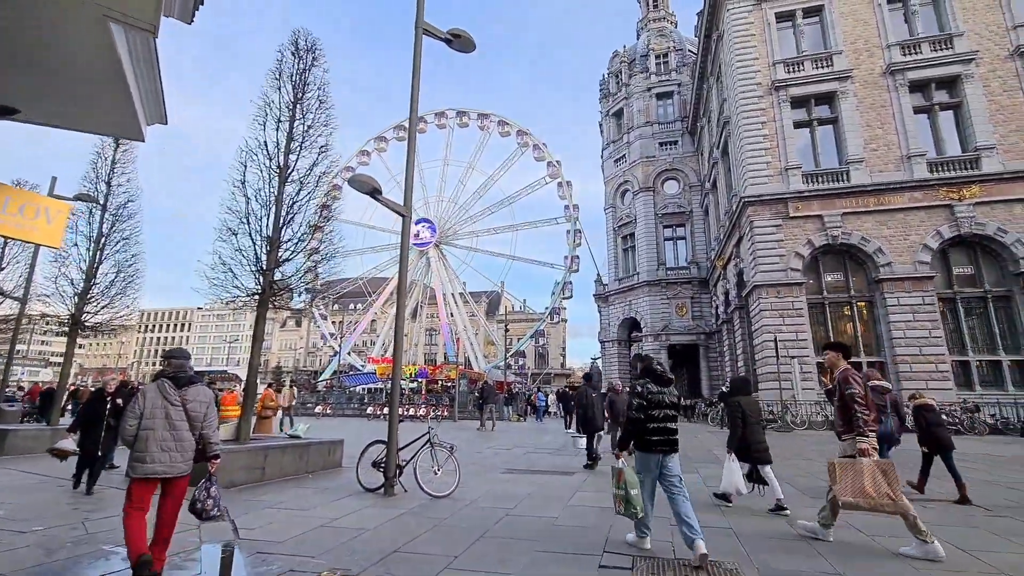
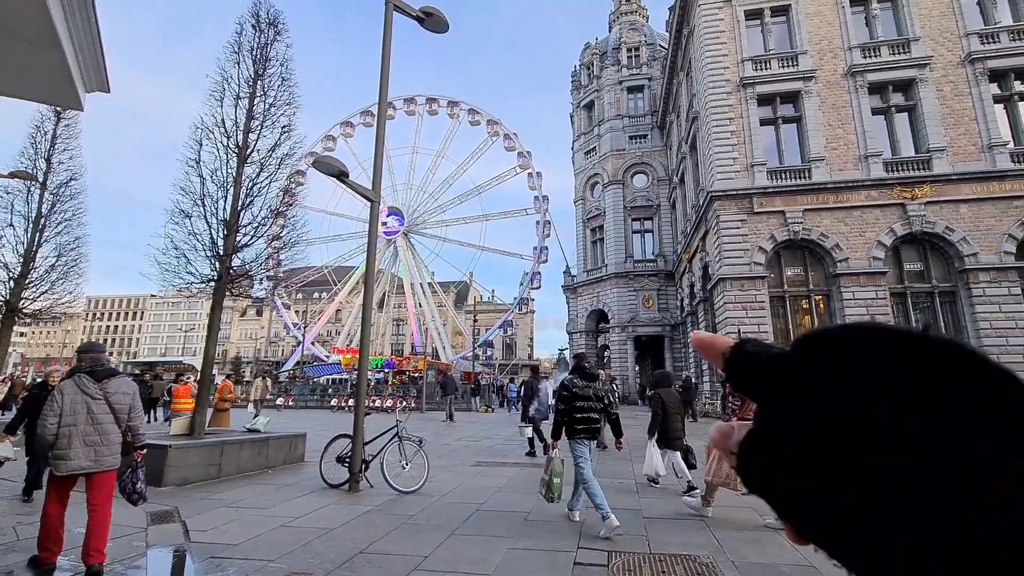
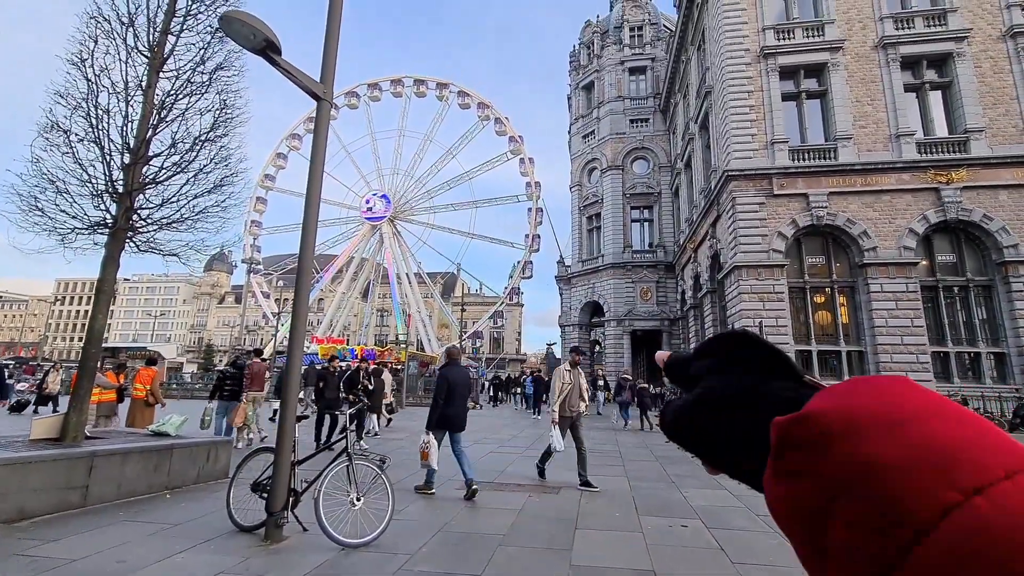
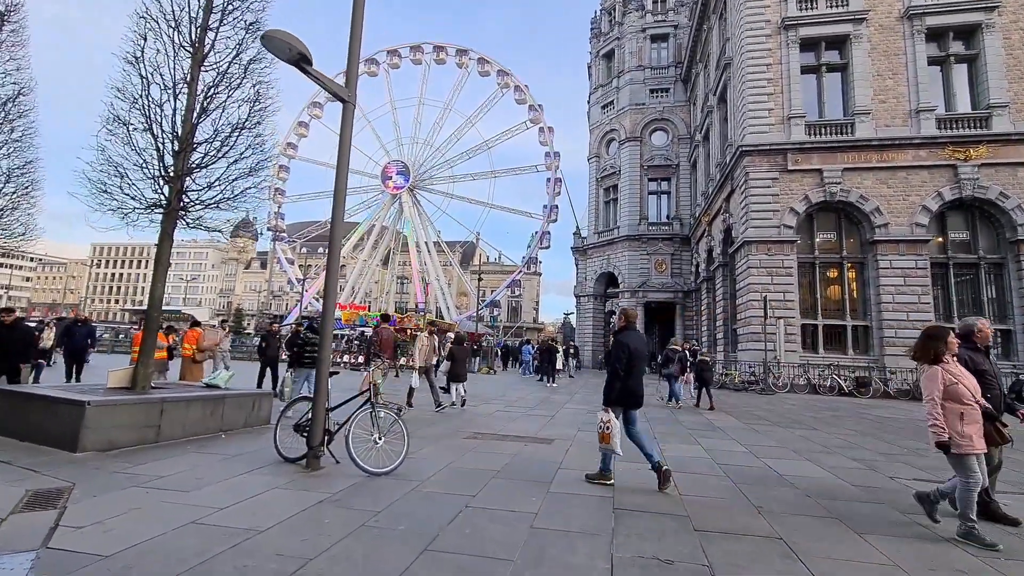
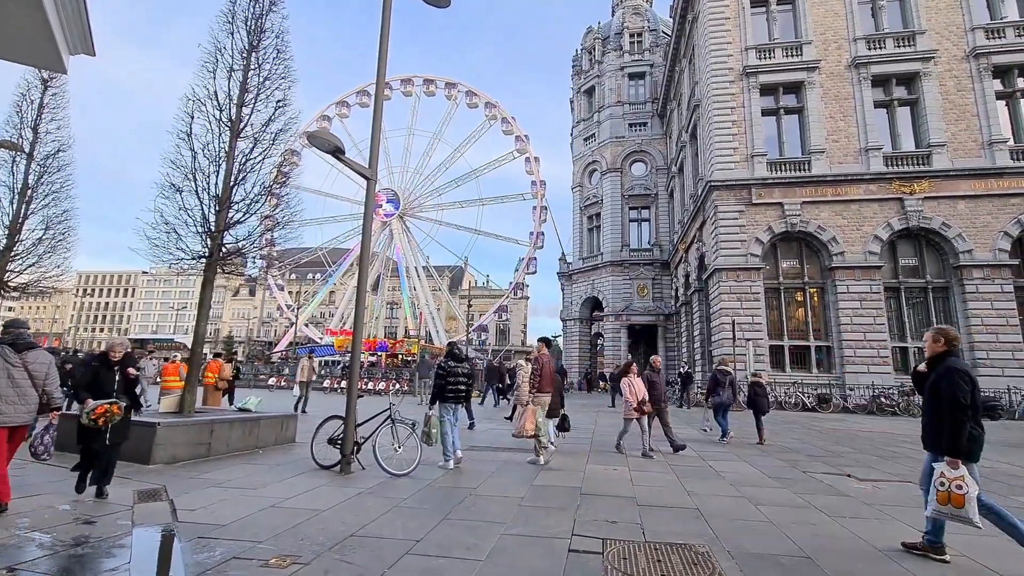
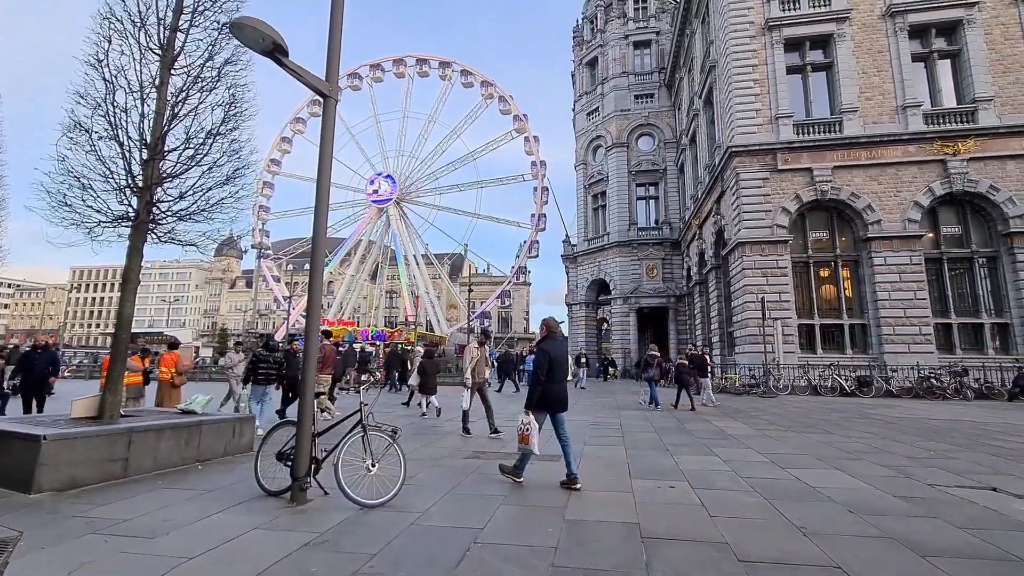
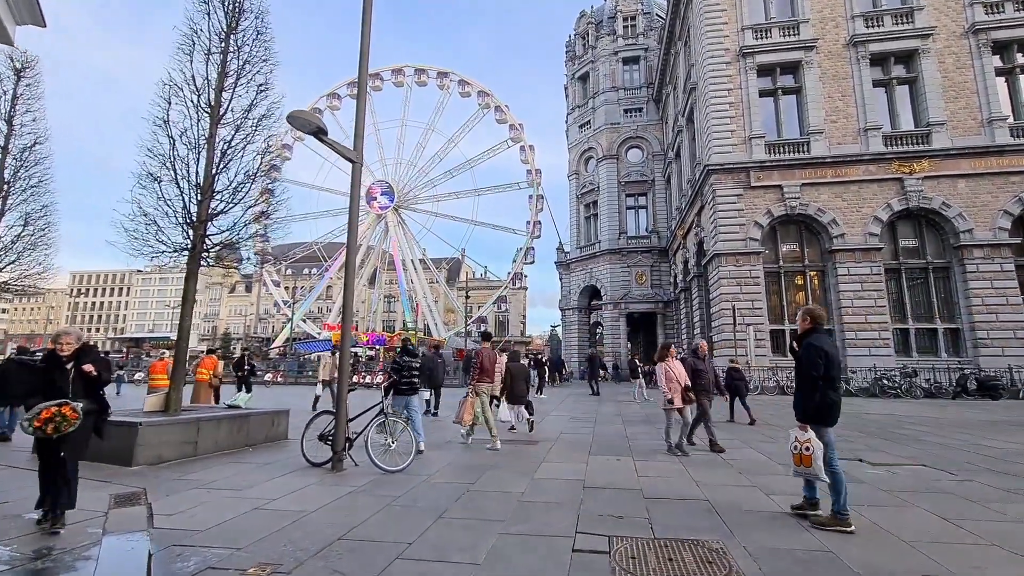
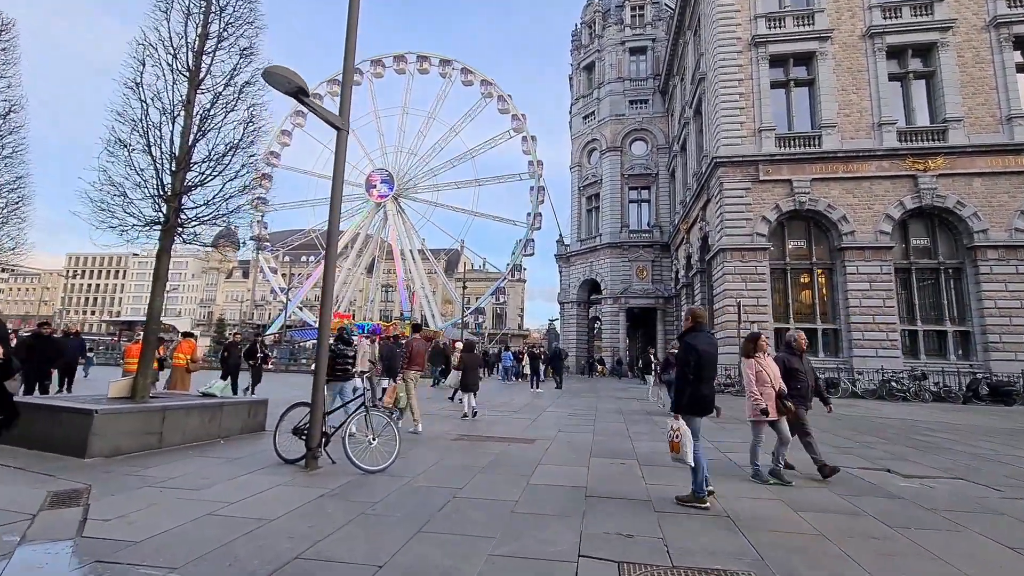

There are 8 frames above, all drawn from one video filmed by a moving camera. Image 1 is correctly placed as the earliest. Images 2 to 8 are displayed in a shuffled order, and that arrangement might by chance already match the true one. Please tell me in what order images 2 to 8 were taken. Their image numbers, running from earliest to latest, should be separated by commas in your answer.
2, 5, 7, 8, 4, 6, 3
